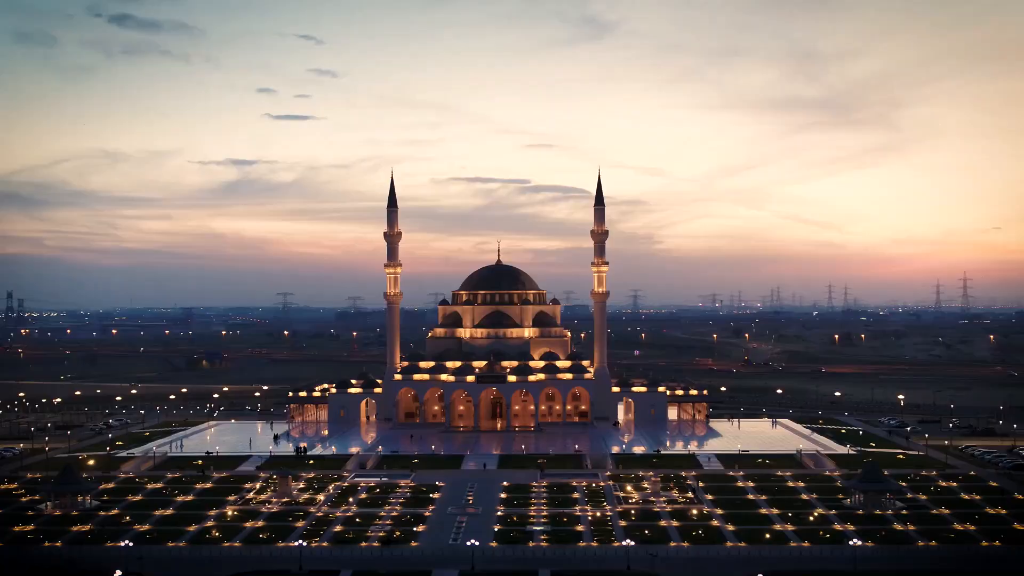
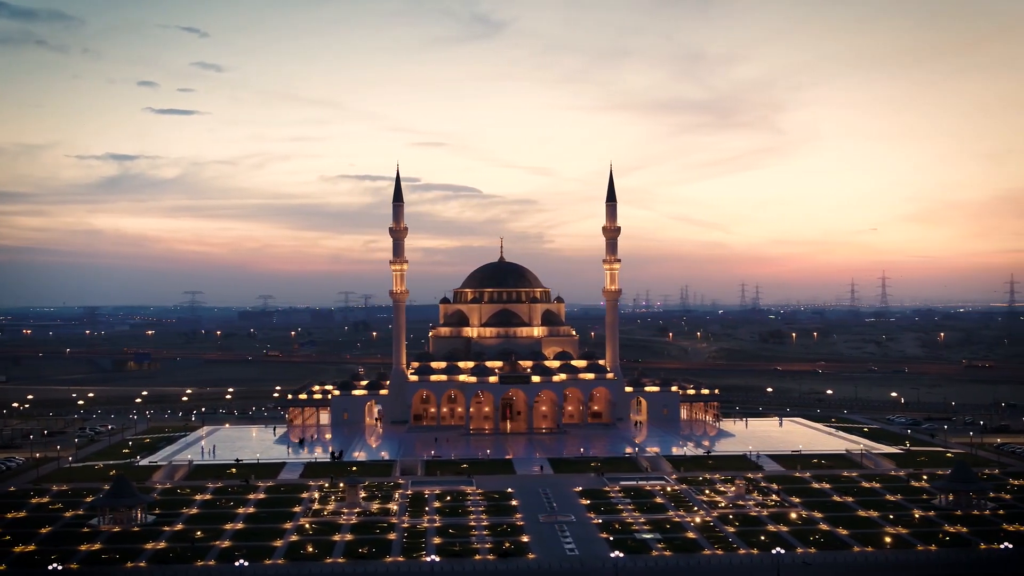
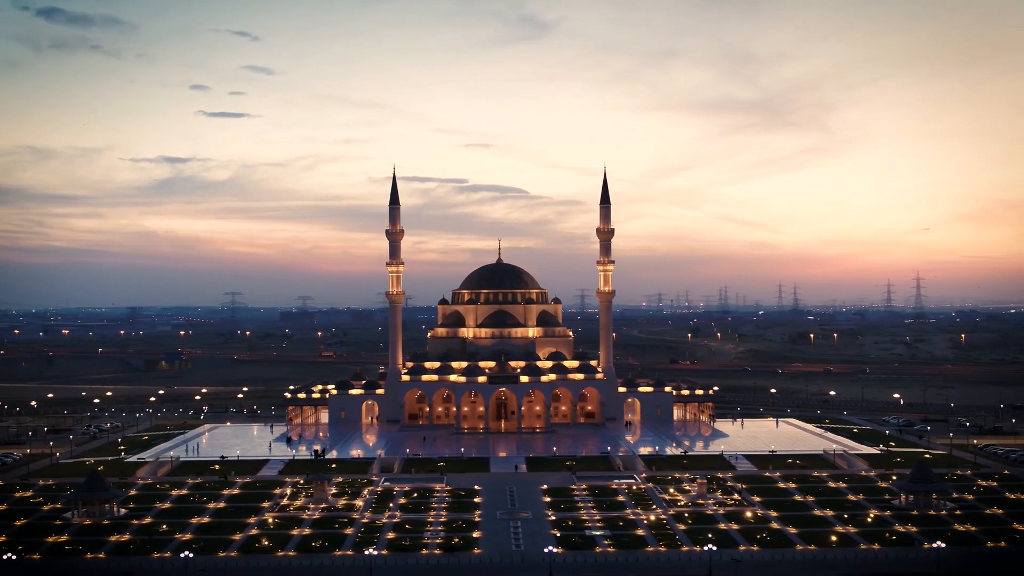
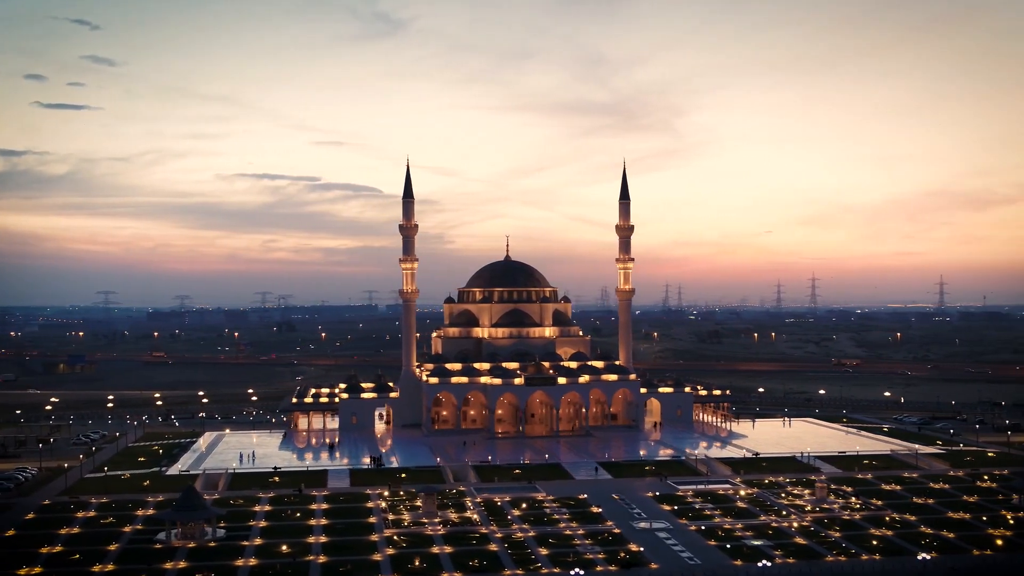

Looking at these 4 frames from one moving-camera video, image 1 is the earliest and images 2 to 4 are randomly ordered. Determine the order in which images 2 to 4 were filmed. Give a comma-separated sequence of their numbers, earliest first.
3, 2, 4
